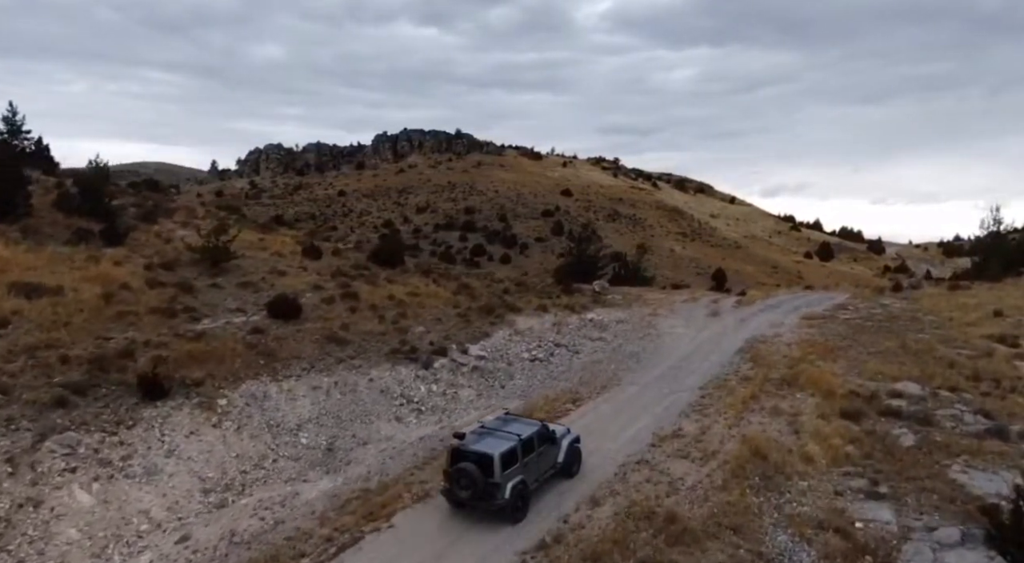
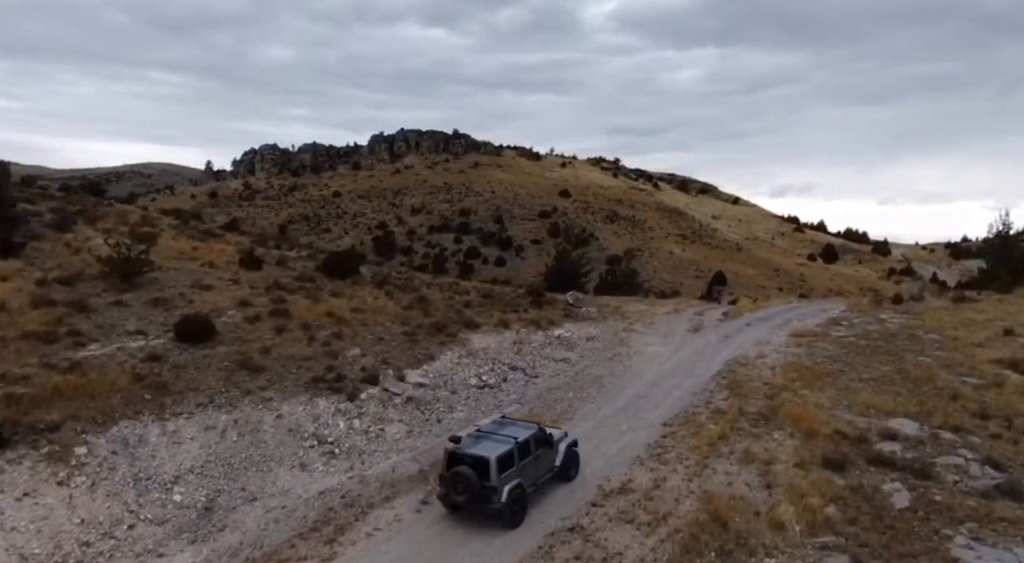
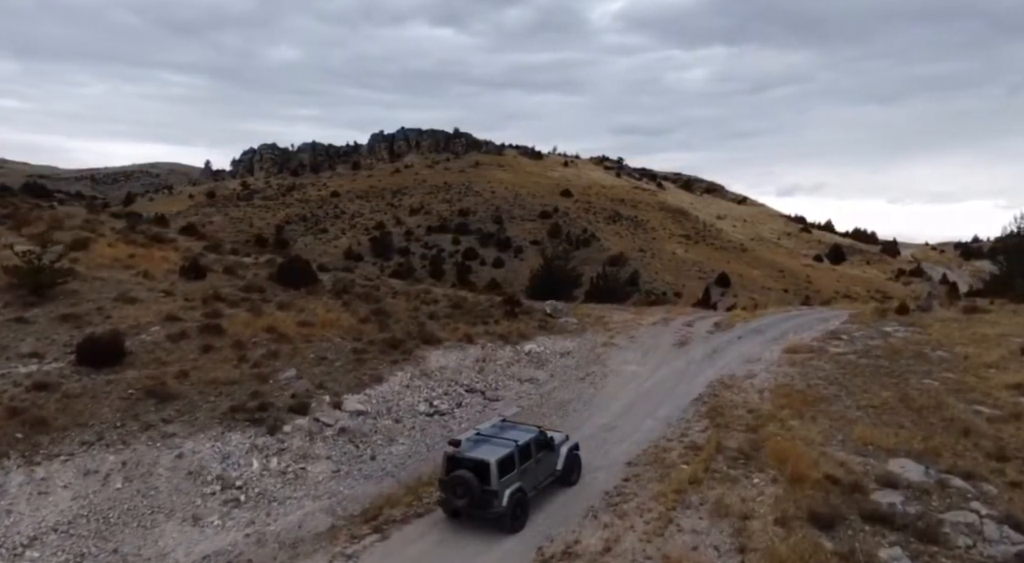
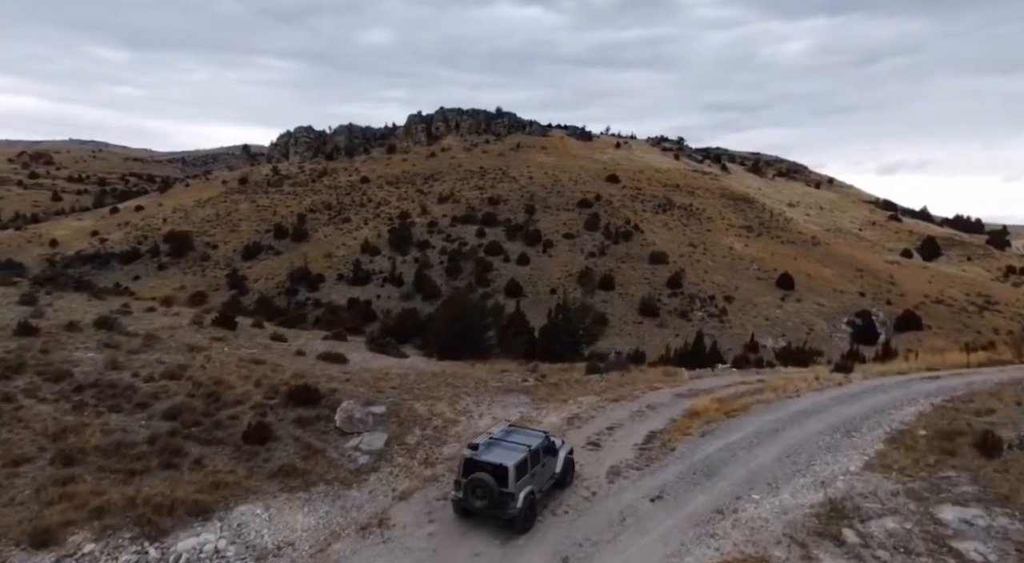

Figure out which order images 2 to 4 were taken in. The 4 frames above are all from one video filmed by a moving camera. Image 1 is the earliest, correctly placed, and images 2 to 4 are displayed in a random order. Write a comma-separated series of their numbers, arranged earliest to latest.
2, 3, 4
